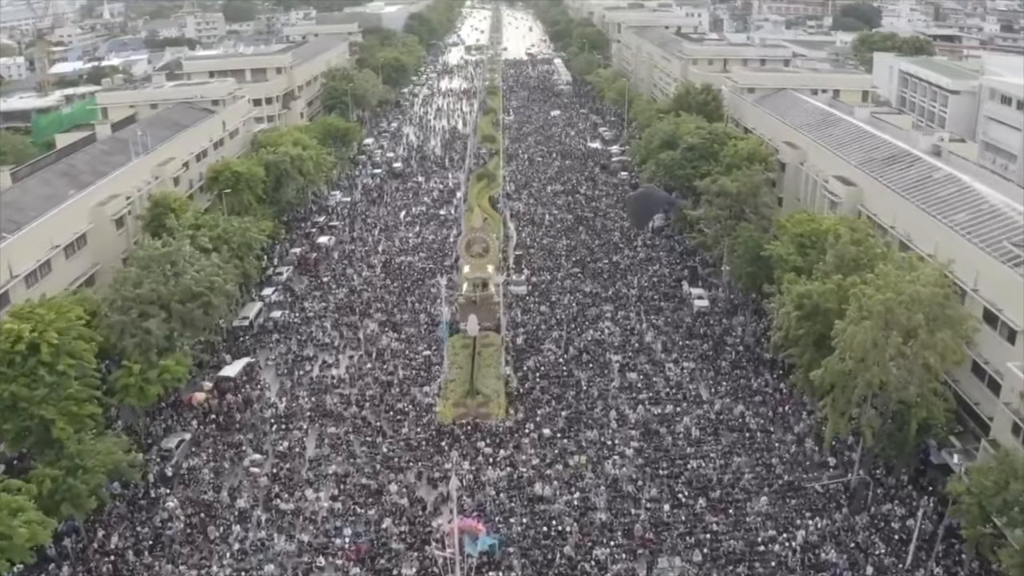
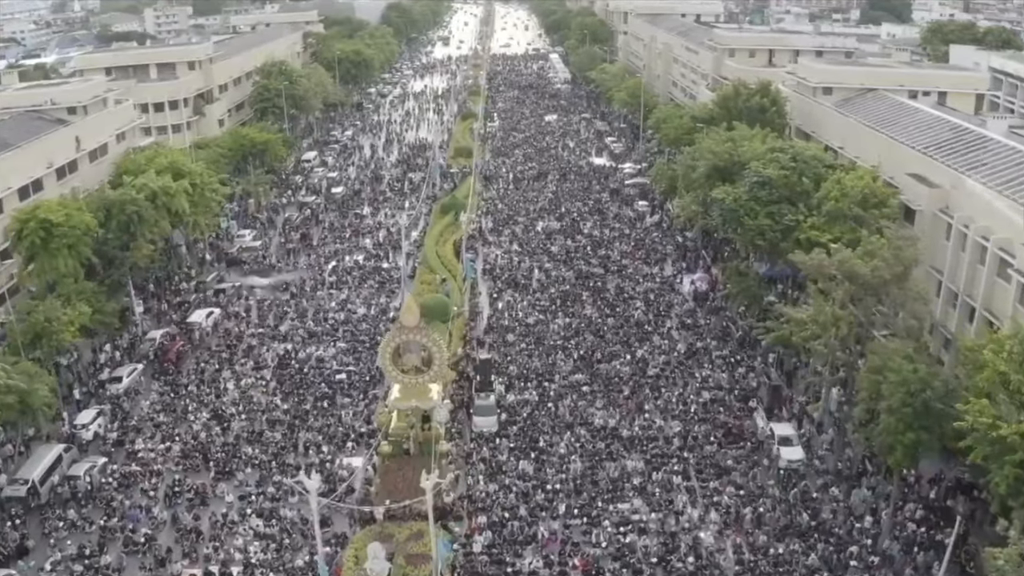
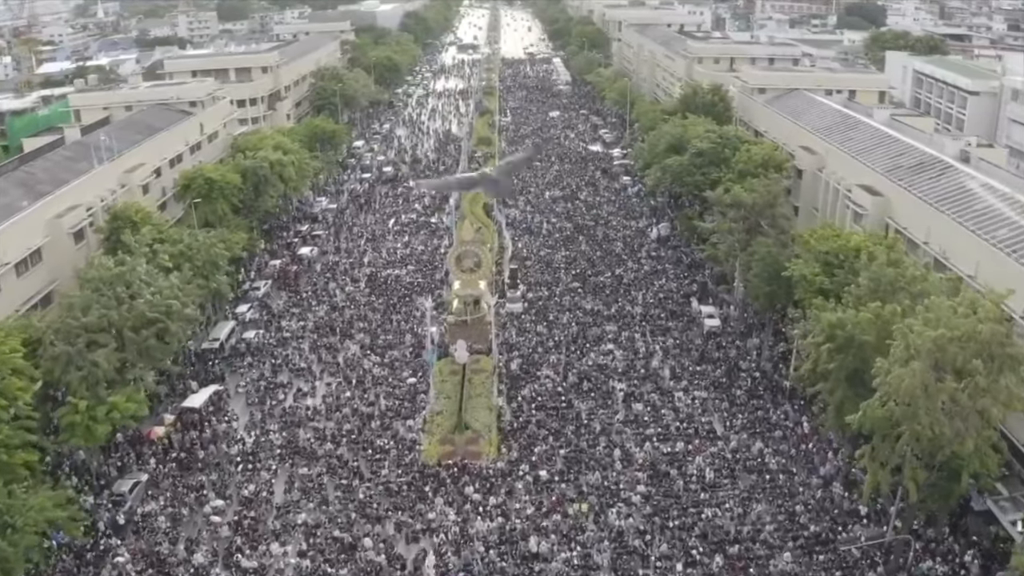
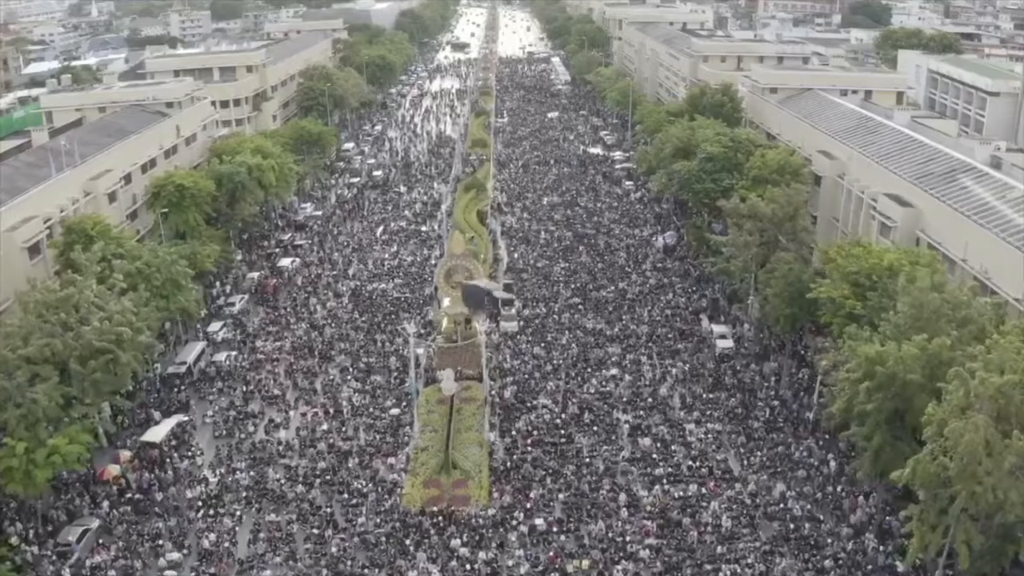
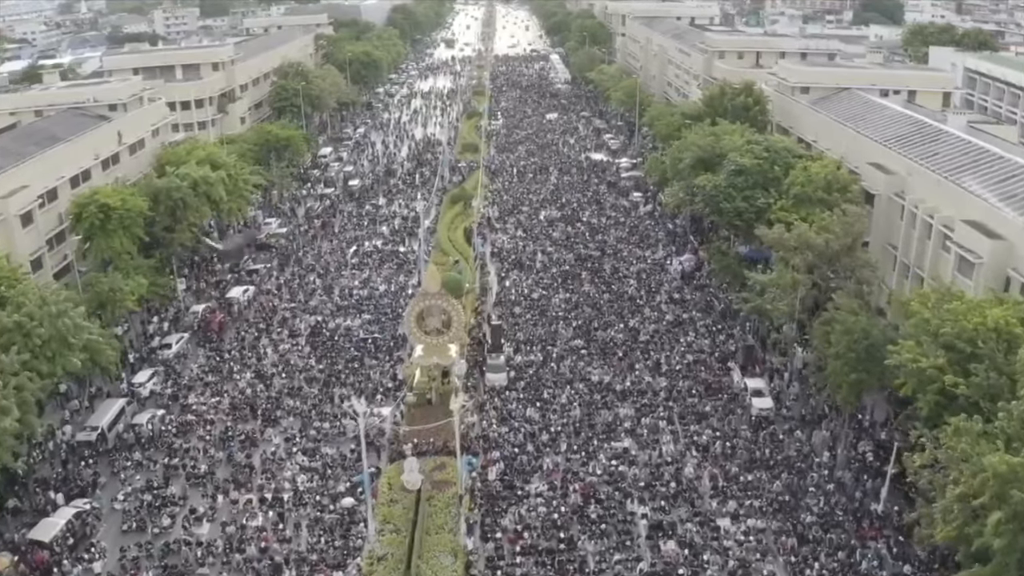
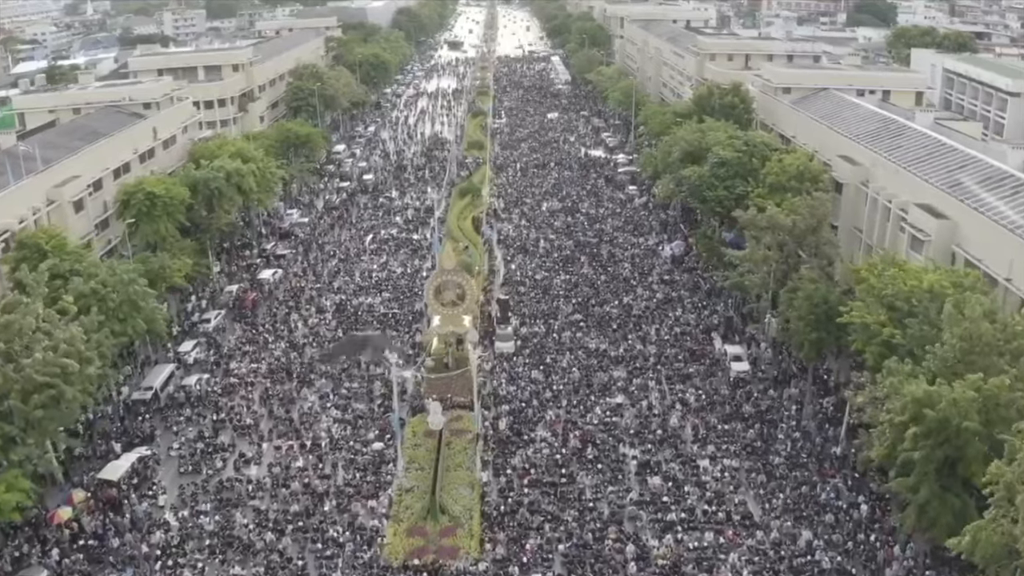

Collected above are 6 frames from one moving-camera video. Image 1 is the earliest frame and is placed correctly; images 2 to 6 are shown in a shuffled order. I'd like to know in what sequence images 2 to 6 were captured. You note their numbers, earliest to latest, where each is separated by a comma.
3, 4, 6, 5, 2
